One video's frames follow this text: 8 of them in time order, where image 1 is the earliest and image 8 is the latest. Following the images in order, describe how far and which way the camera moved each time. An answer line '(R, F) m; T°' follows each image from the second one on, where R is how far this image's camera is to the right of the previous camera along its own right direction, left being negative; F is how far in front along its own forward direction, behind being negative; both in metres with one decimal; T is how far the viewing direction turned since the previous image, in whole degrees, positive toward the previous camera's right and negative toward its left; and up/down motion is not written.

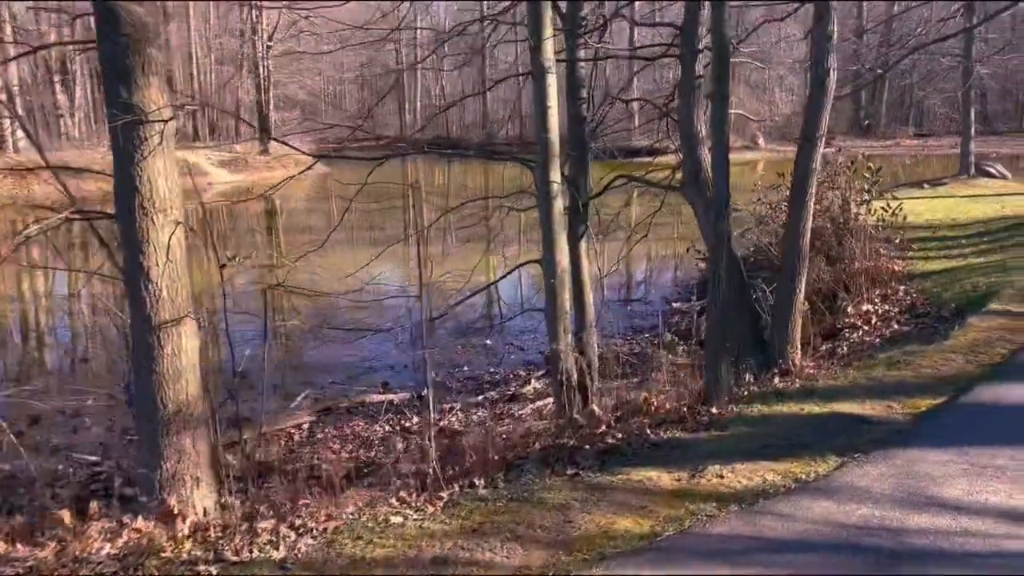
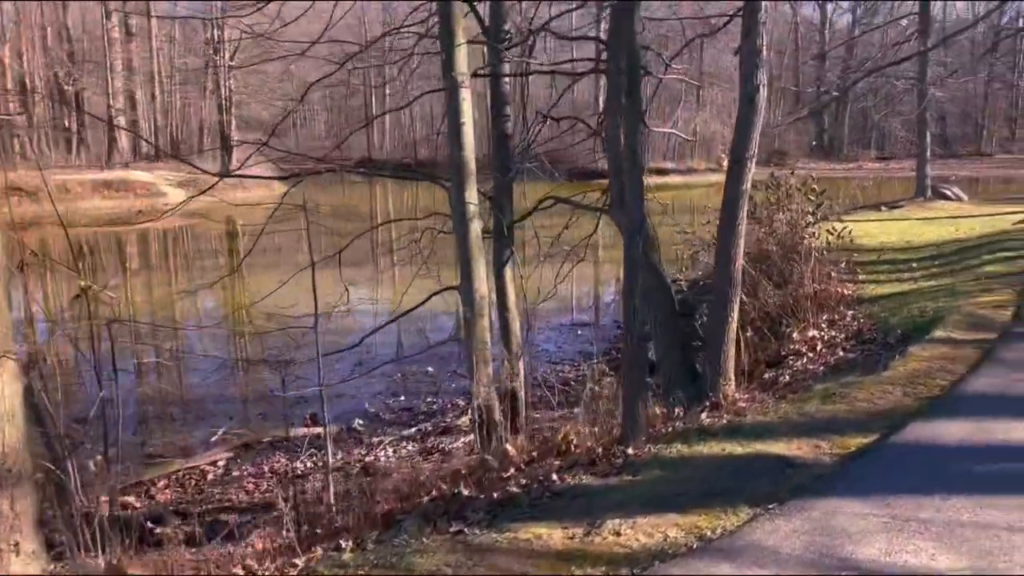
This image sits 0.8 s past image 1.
(+0.4, +0.4) m; +2°
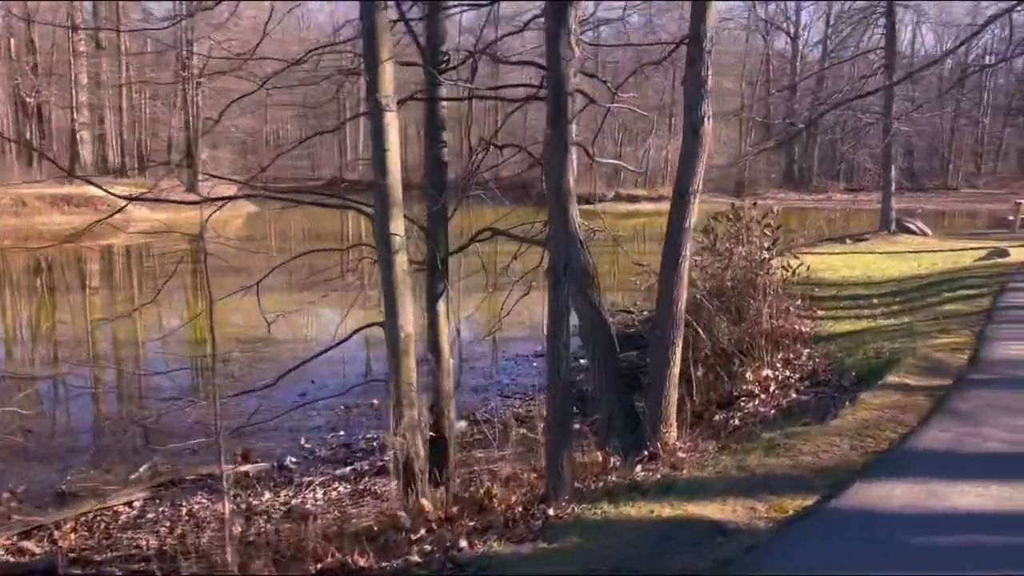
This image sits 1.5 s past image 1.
(+0.3, +0.4) m; +2°
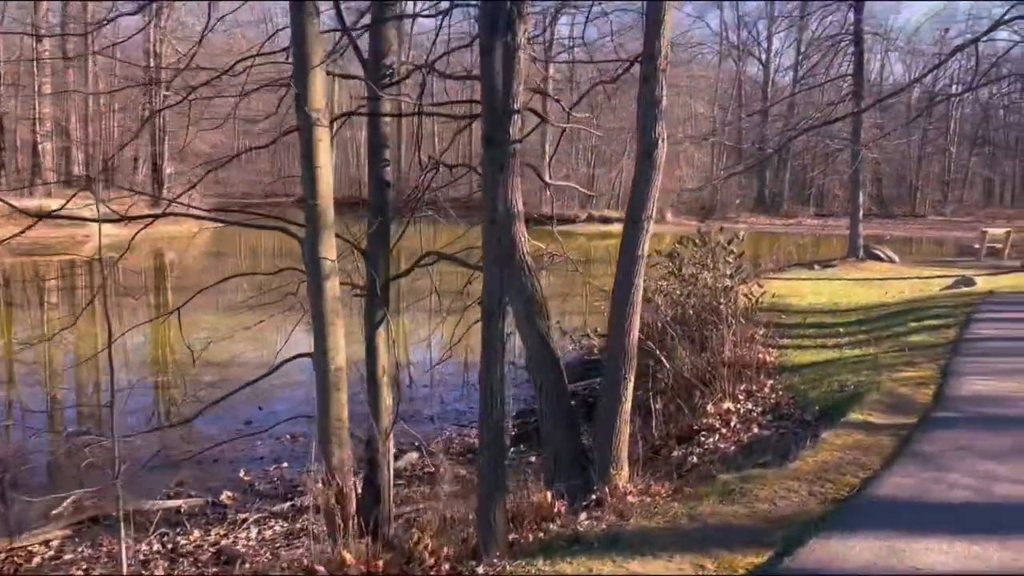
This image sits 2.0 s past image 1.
(+0.2, +0.4) m; +2°
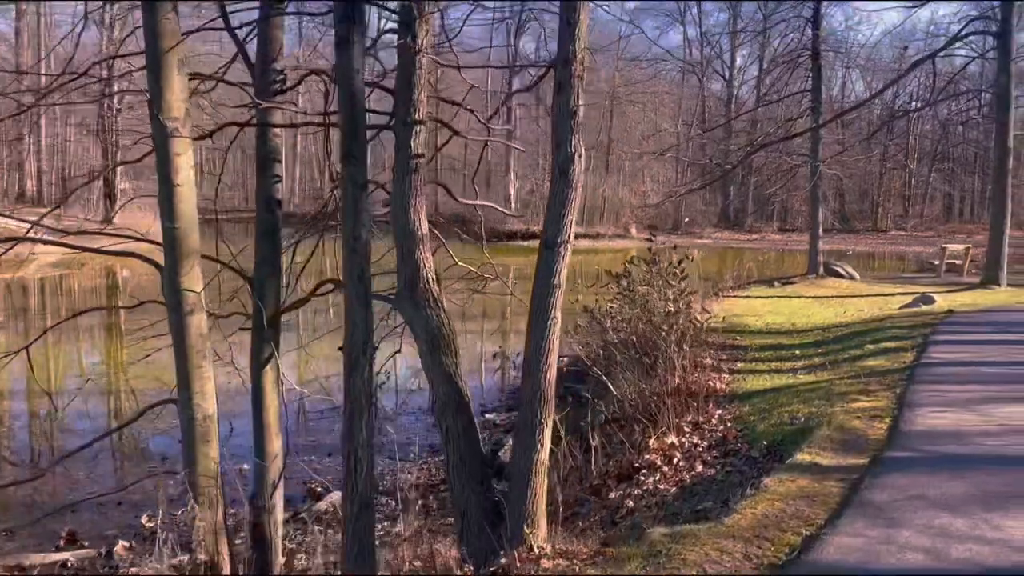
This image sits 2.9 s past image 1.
(+0.4, +0.6) m; +2°
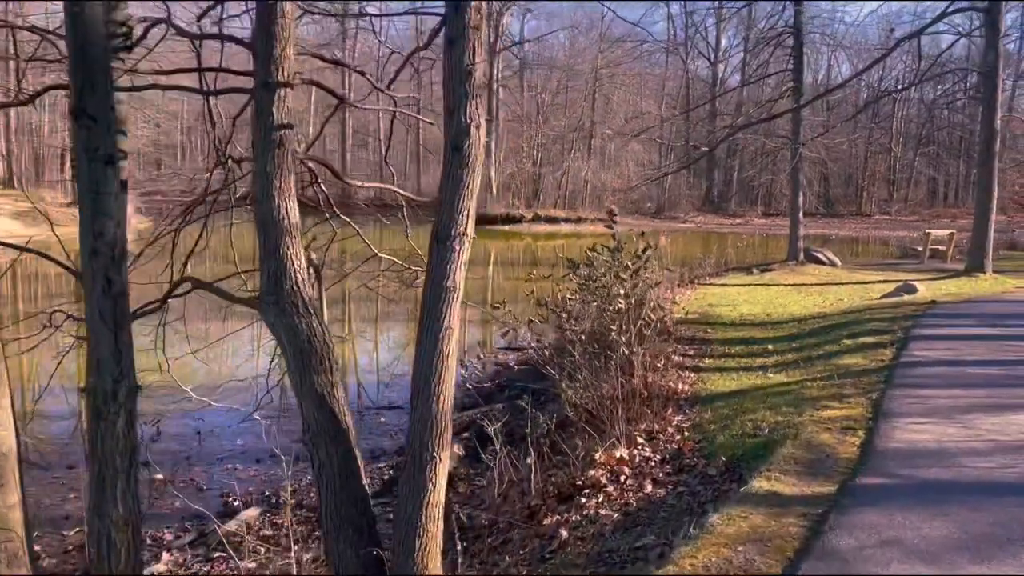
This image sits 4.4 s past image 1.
(+0.5, +0.9) m; +1°
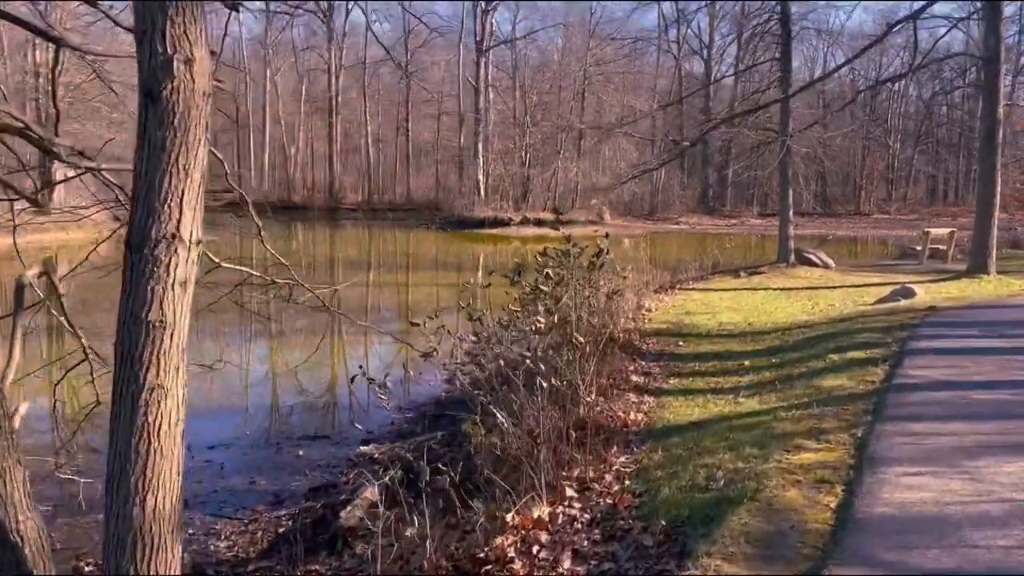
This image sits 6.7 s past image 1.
(+0.8, +1.5) m; 0°
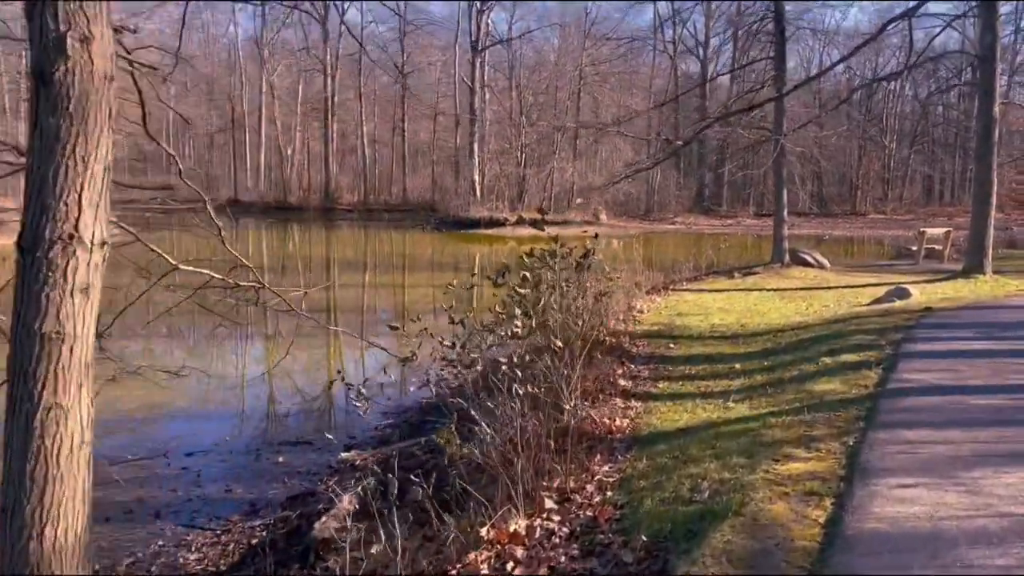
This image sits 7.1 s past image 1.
(+0.2, +0.3) m; 0°
